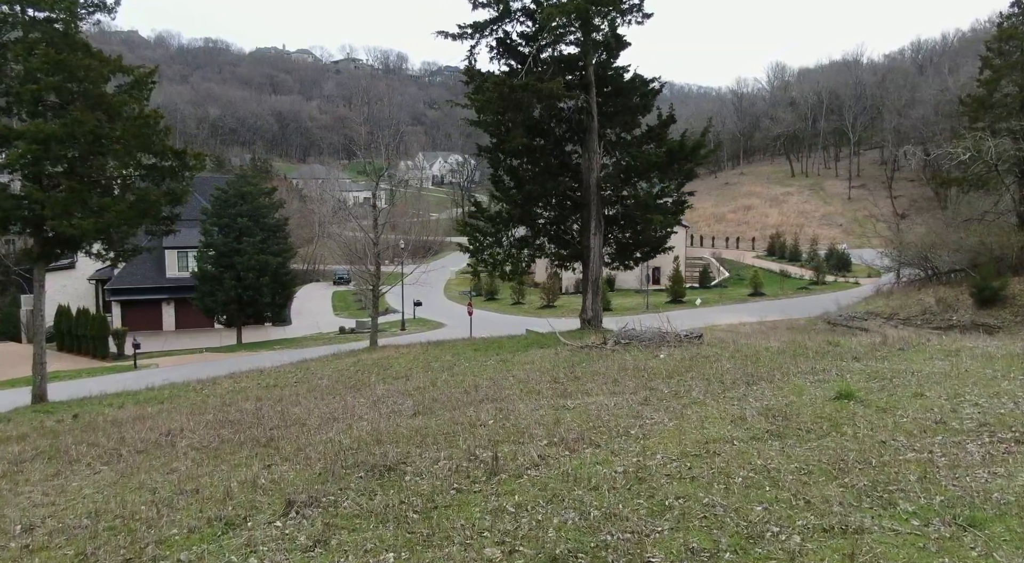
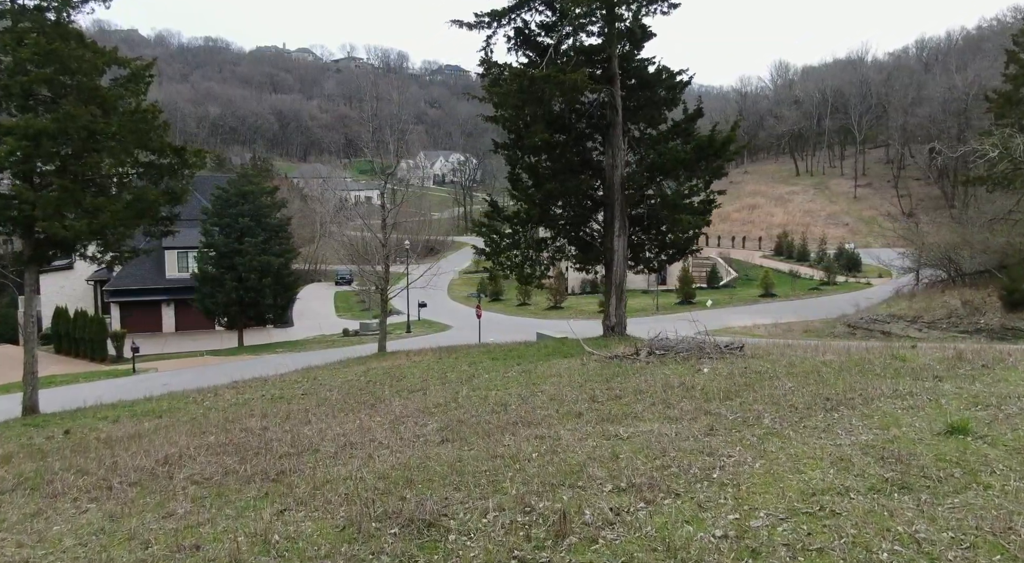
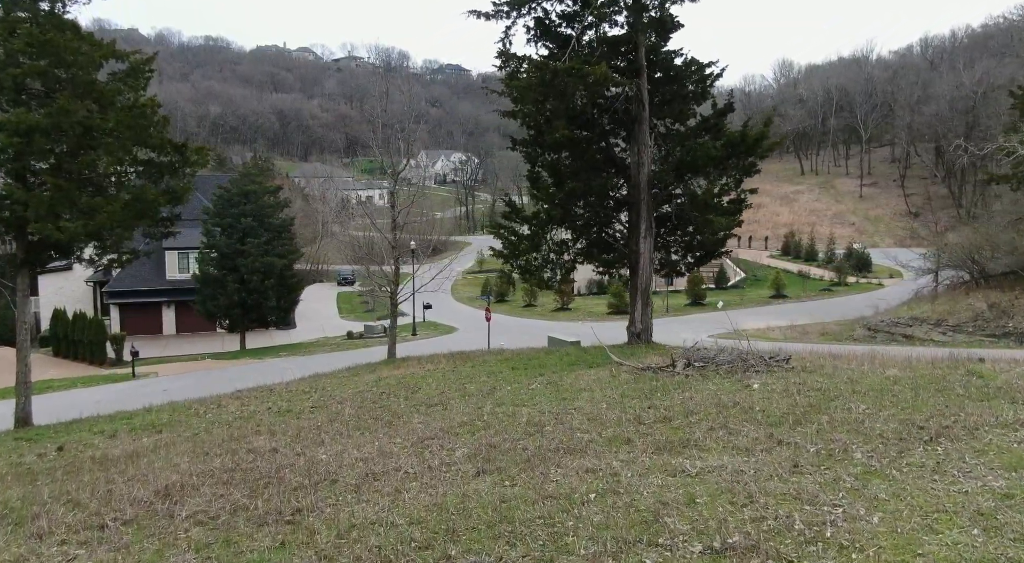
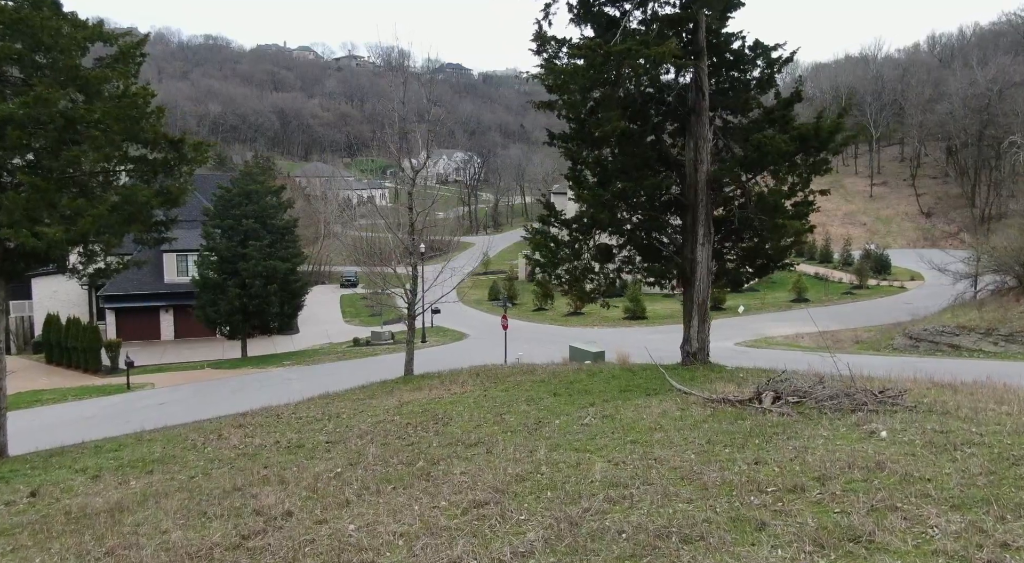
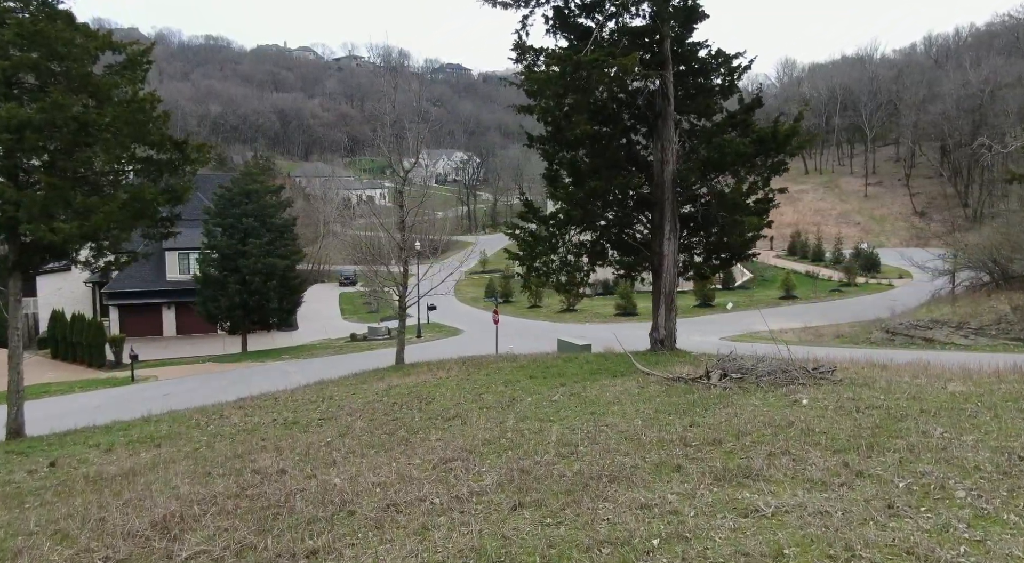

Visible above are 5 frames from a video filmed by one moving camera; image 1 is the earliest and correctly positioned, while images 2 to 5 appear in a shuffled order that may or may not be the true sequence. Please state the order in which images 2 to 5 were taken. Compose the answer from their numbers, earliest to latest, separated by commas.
2, 3, 5, 4
